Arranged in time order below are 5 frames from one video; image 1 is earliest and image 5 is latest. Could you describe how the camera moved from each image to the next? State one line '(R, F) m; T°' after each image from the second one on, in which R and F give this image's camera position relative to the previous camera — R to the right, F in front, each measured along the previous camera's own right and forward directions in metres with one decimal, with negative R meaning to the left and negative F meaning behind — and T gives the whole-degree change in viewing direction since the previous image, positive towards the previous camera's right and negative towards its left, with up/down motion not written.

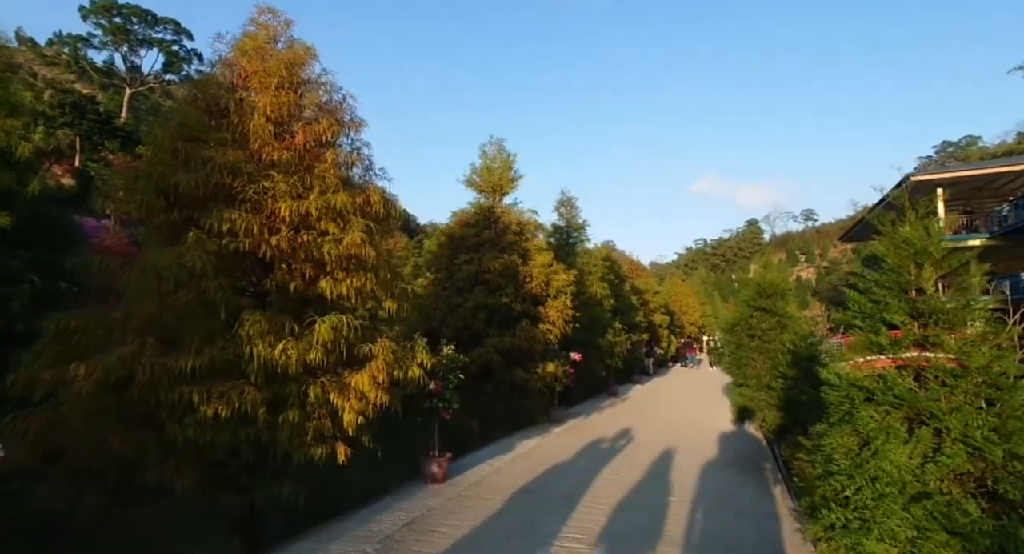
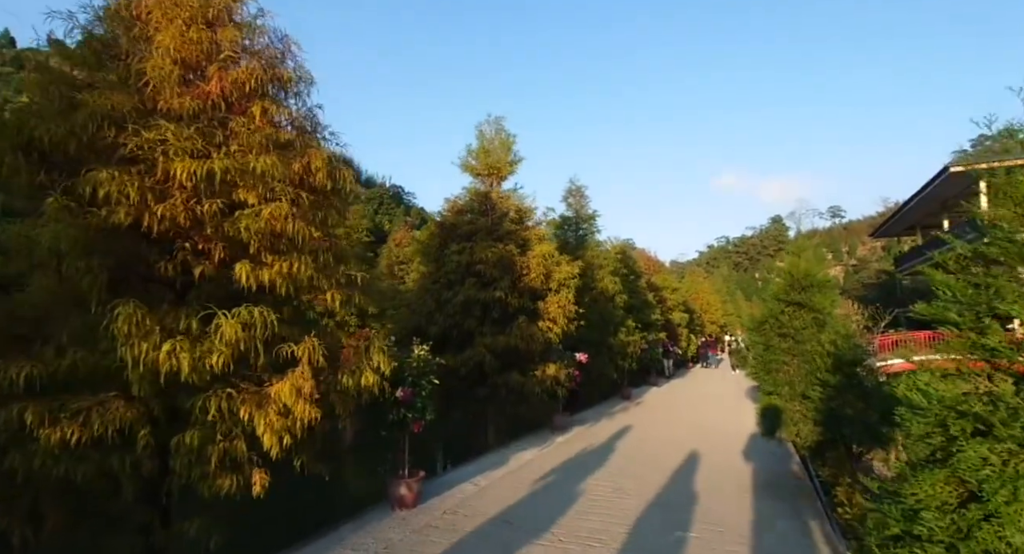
(+0.4, +1.1) m; -2°
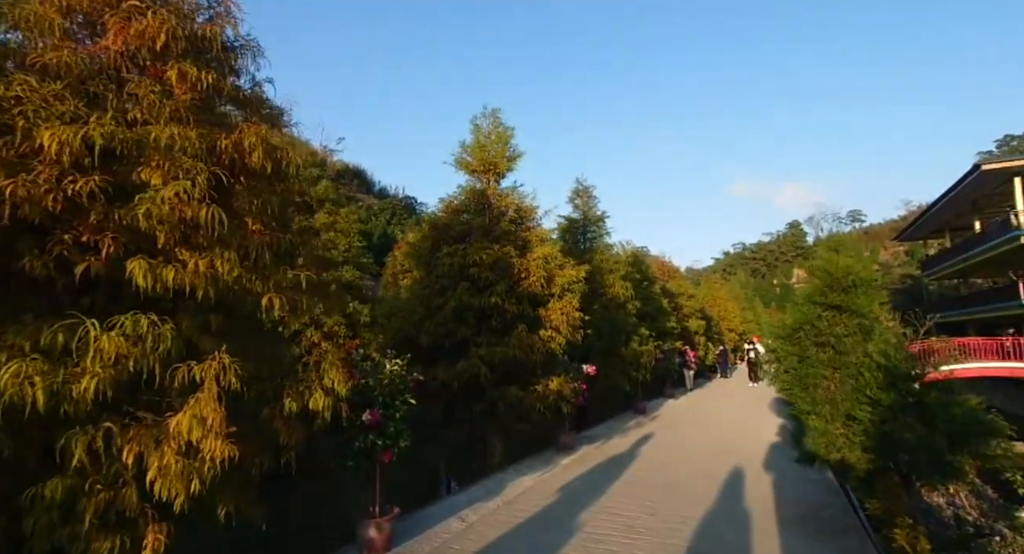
(+0.3, +0.9) m; -2°
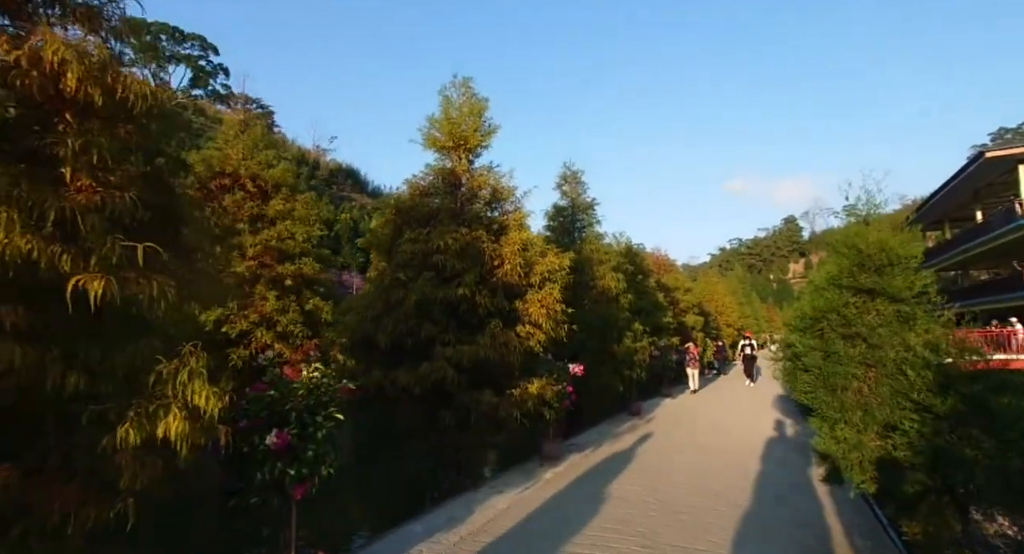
(+0.4, +1.1) m; 0°
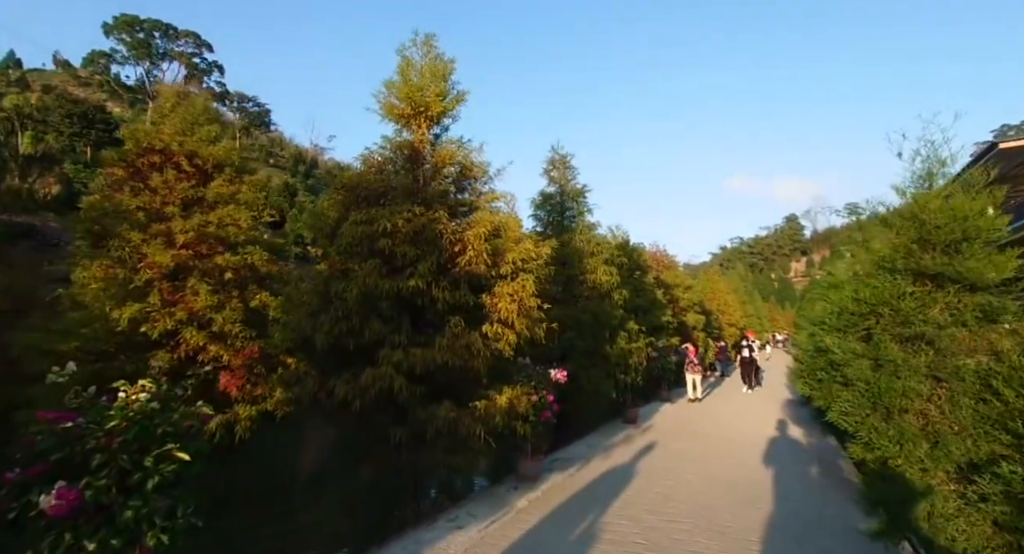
(+0.4, +1.3) m; 0°
